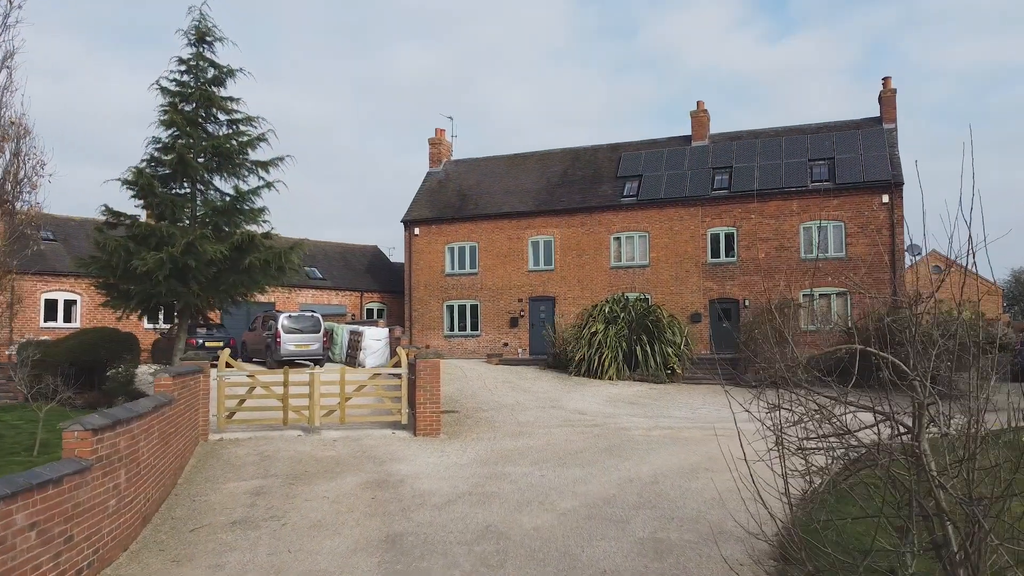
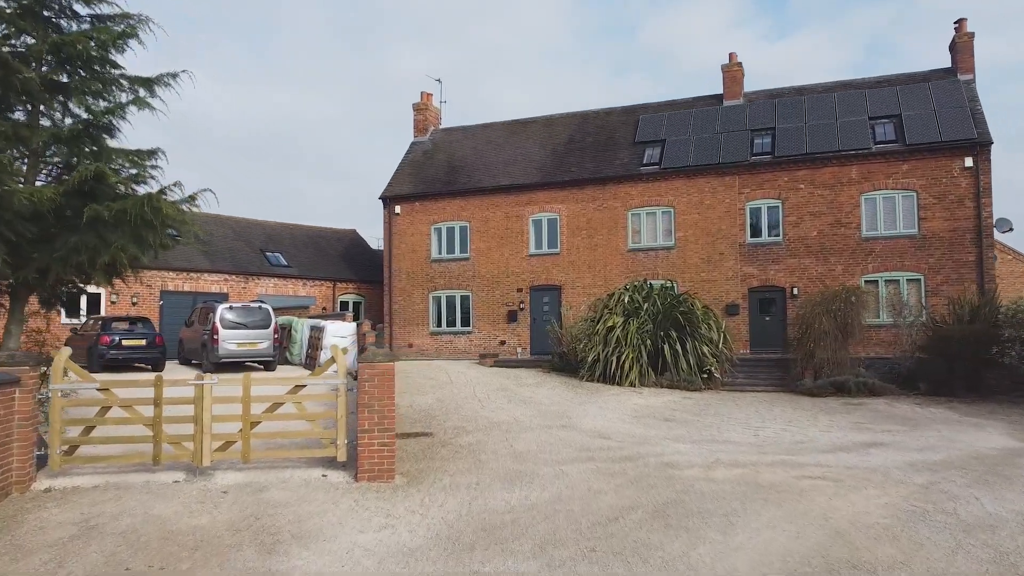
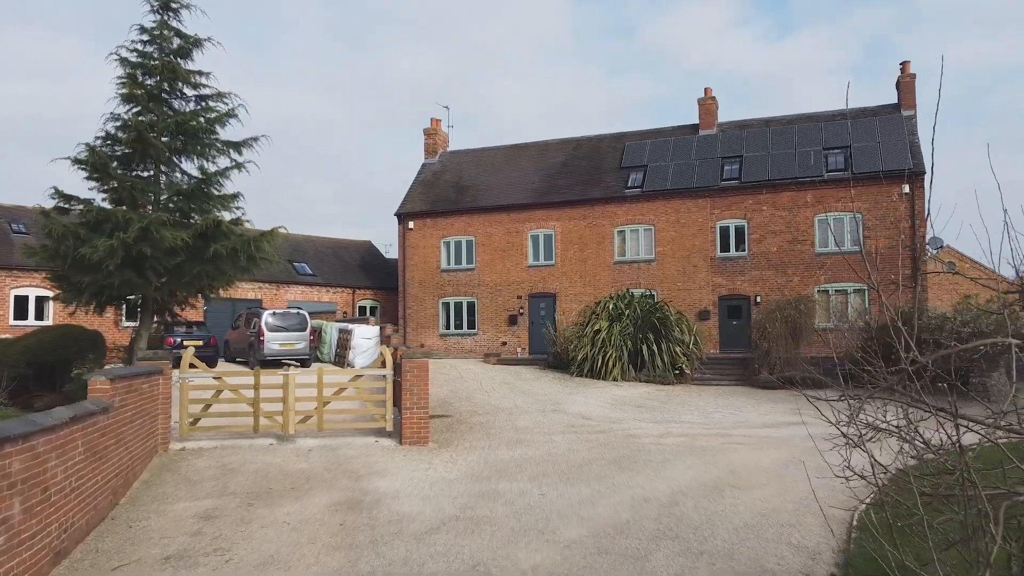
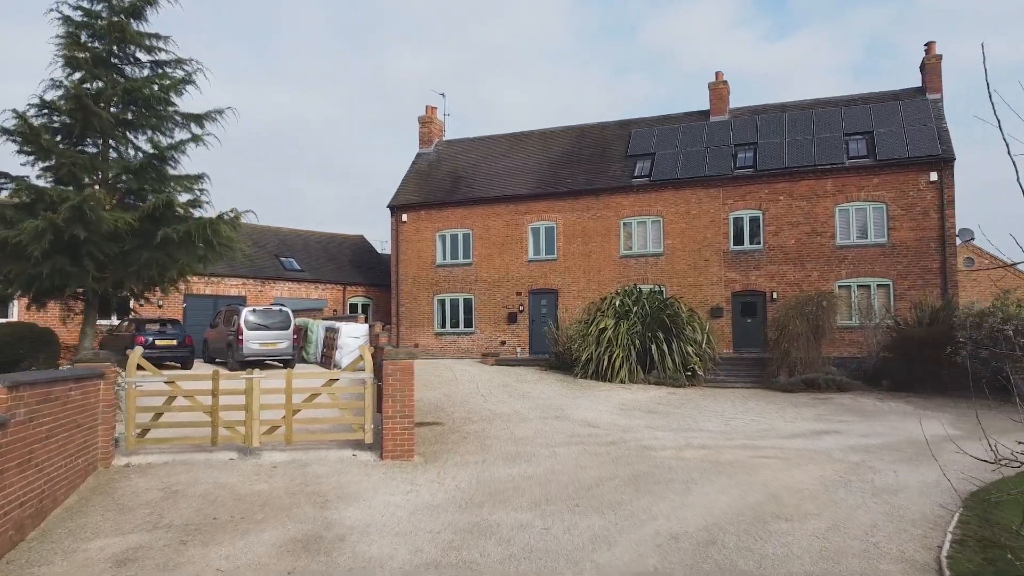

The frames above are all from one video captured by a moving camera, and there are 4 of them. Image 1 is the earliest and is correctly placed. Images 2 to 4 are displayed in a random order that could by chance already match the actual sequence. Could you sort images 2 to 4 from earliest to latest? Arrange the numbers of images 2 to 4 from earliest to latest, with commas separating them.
3, 4, 2
